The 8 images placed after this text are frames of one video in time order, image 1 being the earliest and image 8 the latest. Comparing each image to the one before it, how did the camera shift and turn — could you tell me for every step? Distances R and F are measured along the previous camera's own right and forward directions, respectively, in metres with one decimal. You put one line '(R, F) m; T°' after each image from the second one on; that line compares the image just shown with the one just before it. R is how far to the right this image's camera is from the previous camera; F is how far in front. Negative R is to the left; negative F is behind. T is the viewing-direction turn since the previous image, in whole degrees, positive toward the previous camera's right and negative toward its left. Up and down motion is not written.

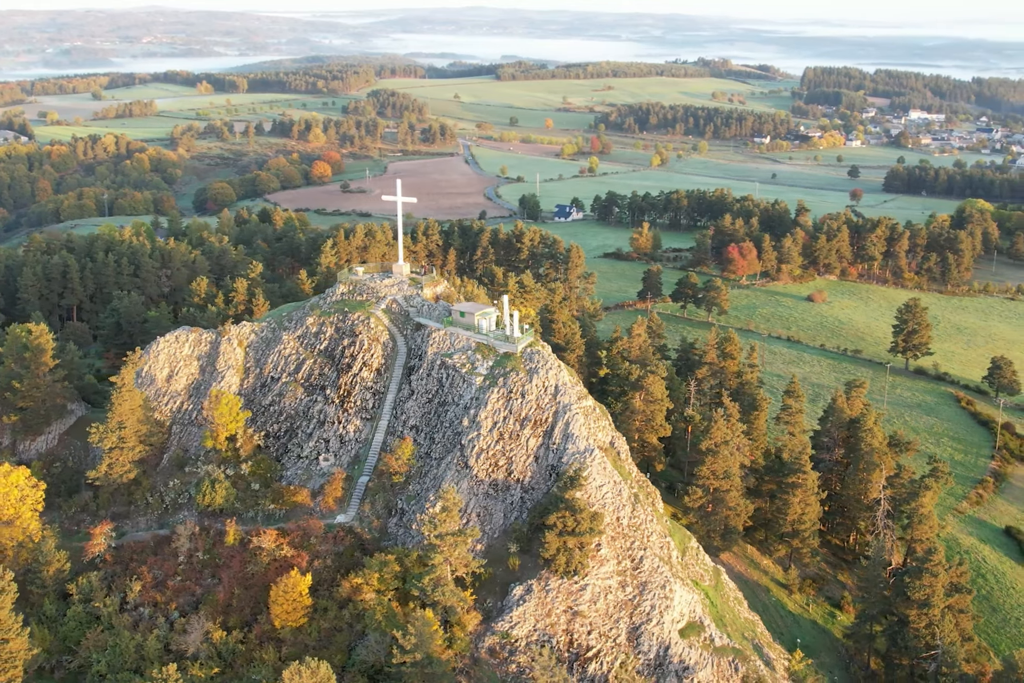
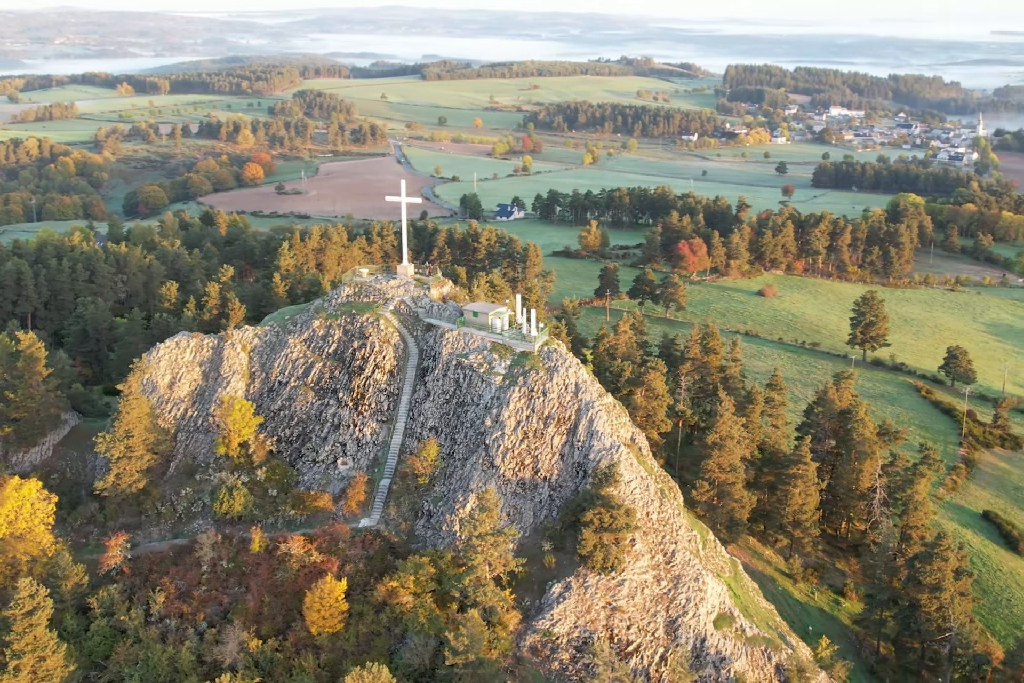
(-4.0, 0.0) m; +4°
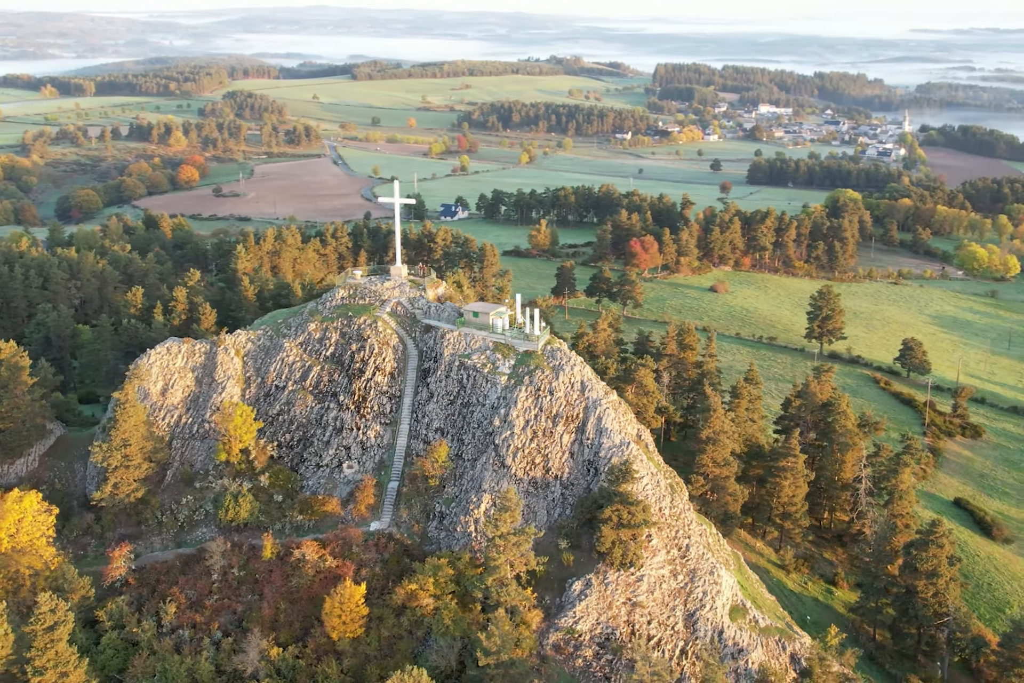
(-3.1, 0.0) m; +4°
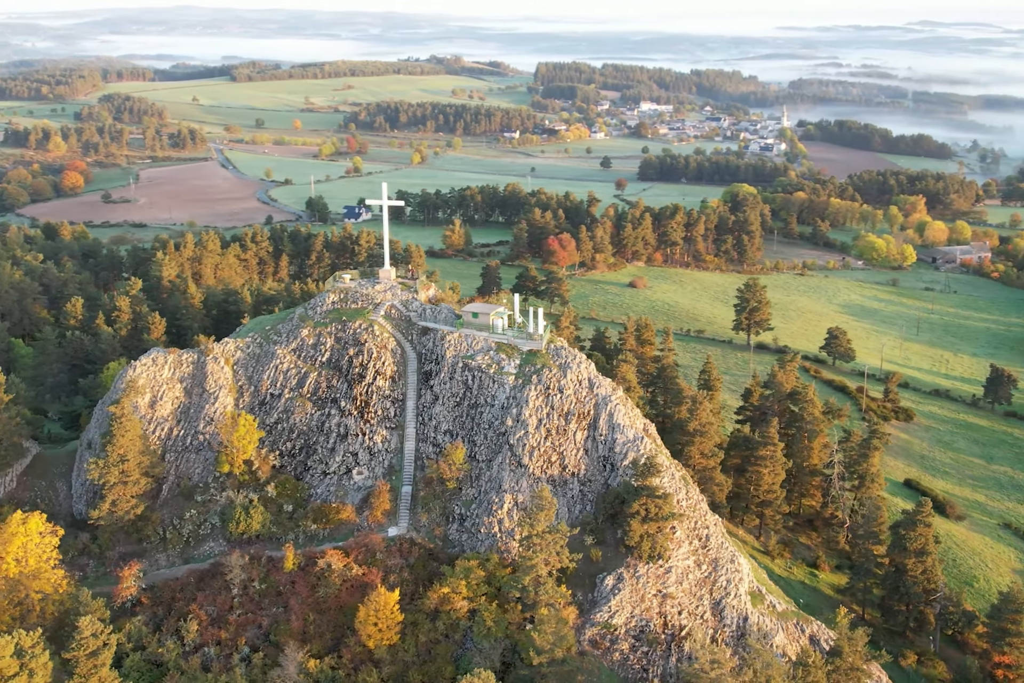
(-5.3, +0.2) m; +6°
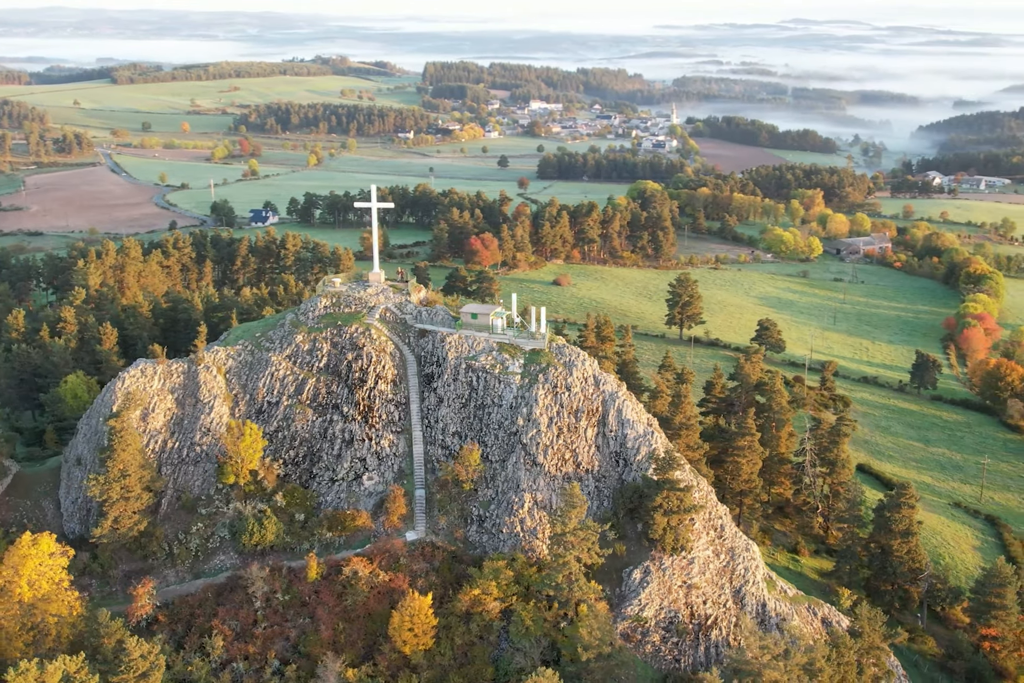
(-5.0, +0.1) m; +6°
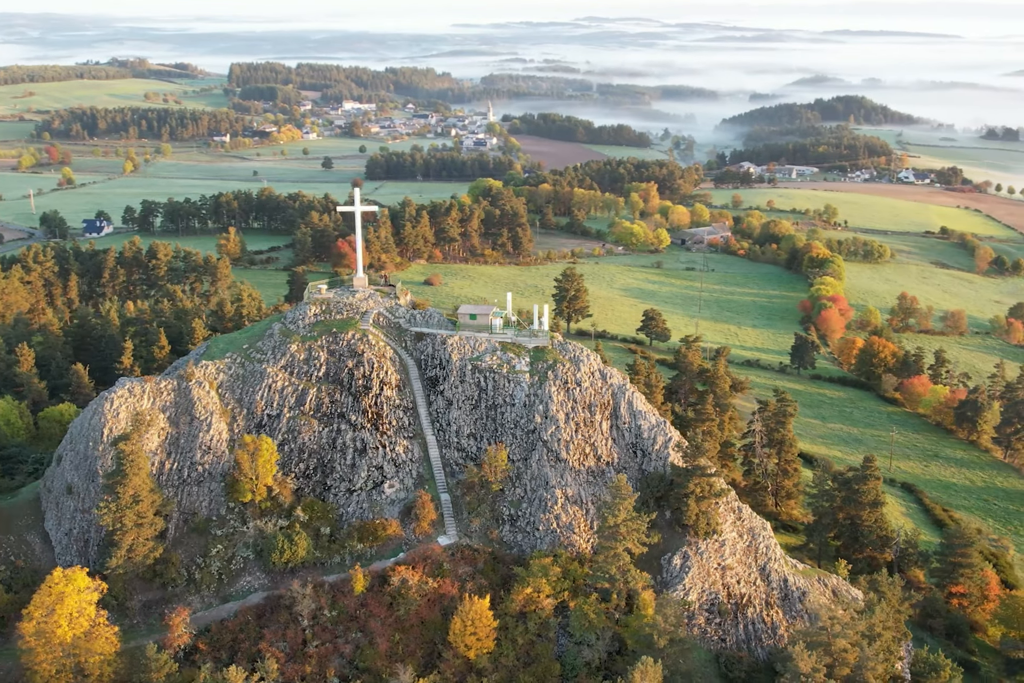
(-8.4, +0.5) m; +10°
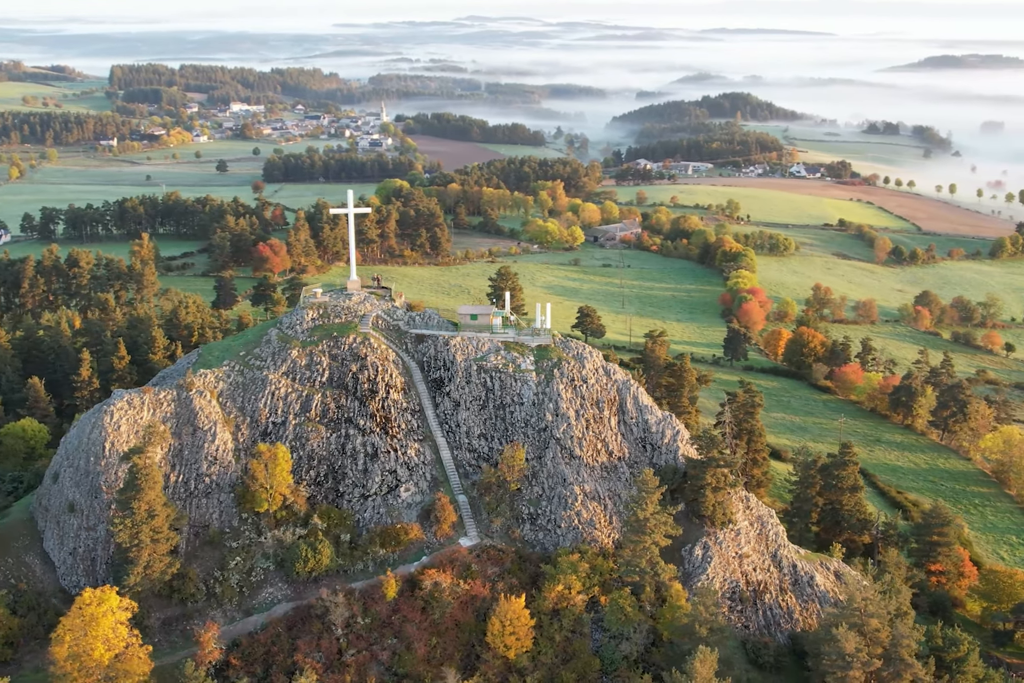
(-5.0, +0.2) m; +6°
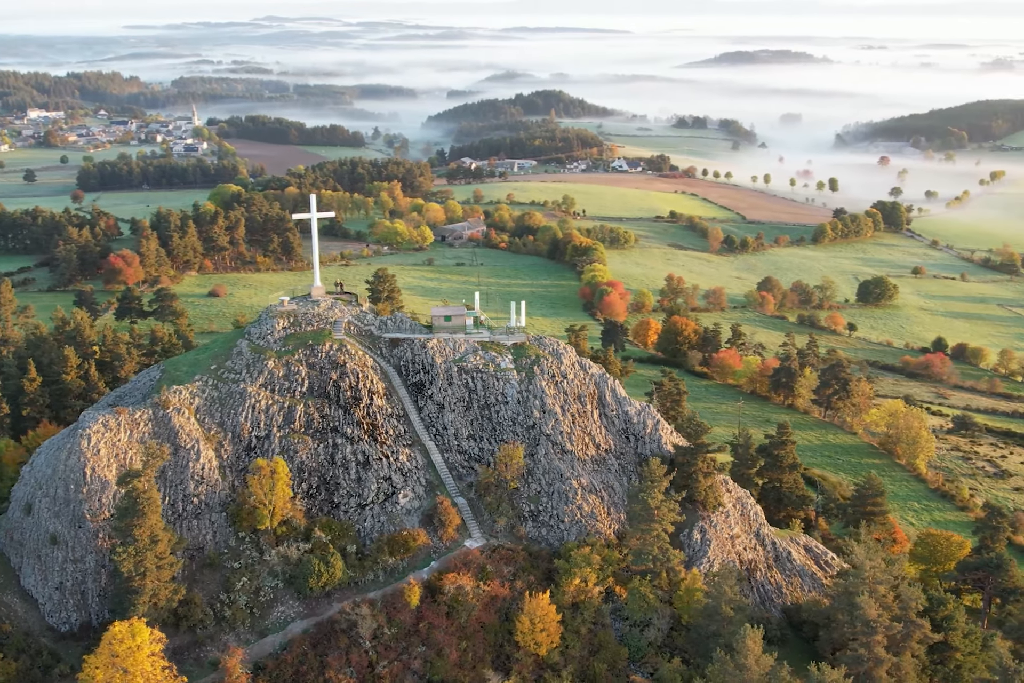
(-7.2, +0.5) m; +9°
